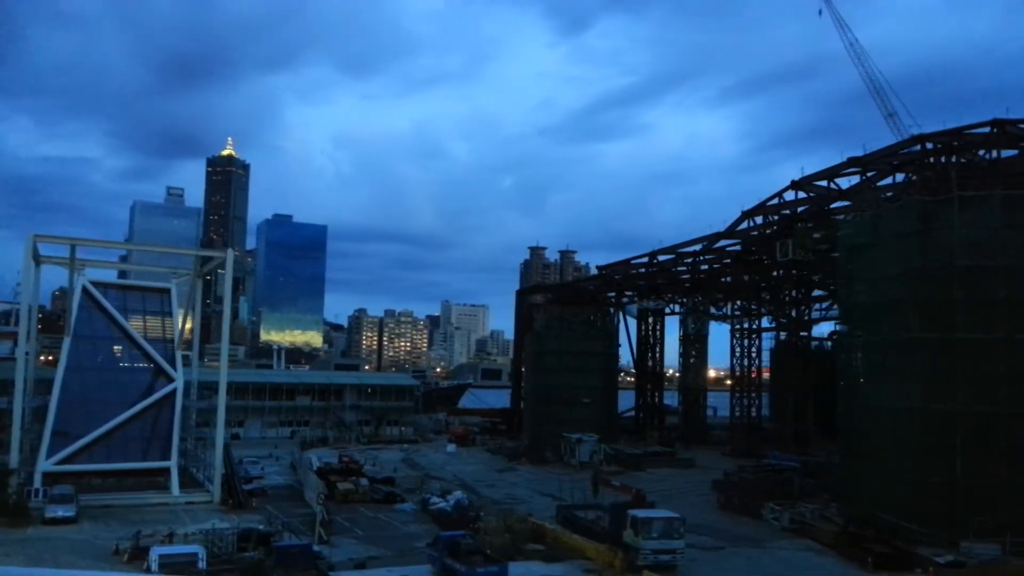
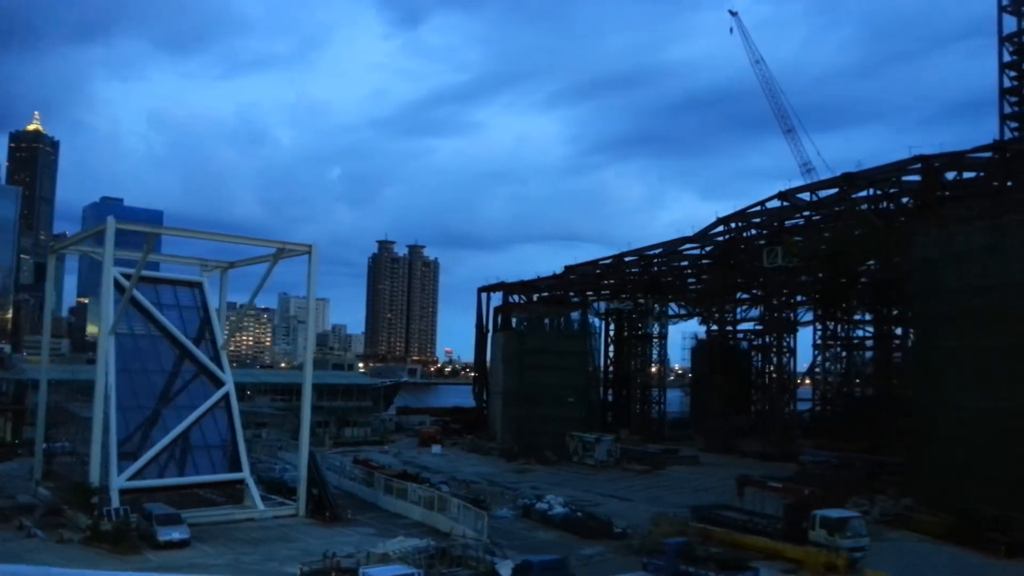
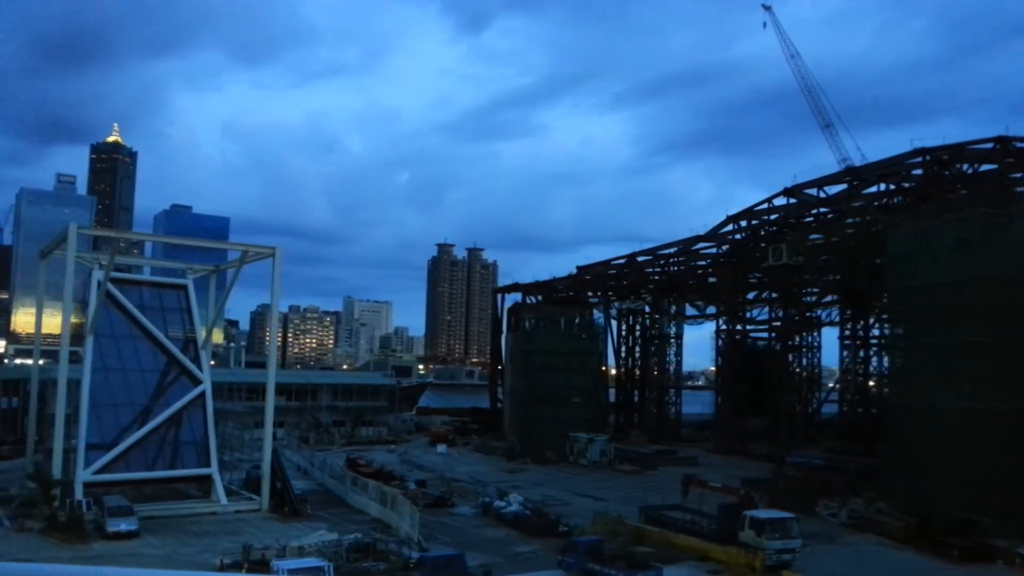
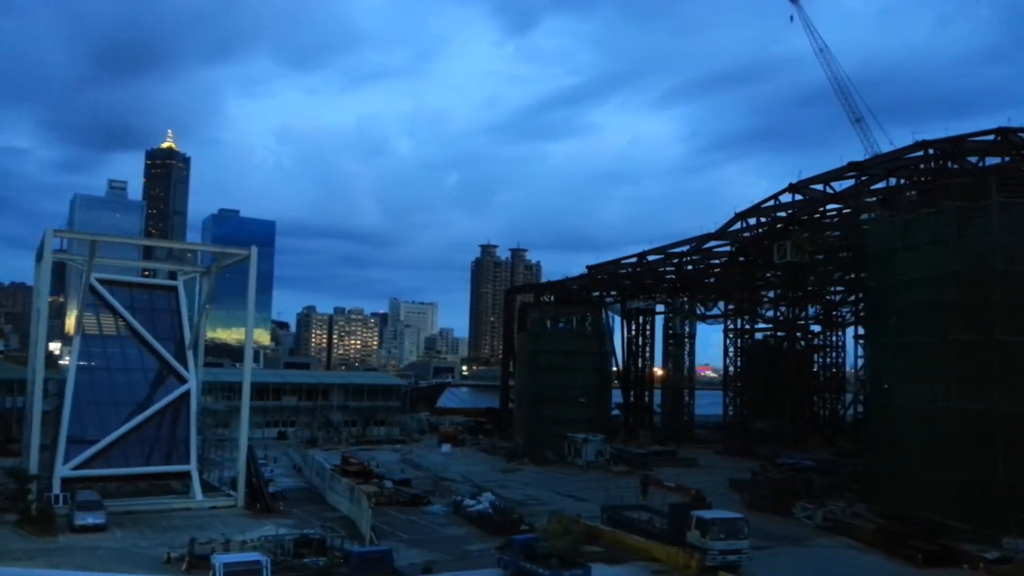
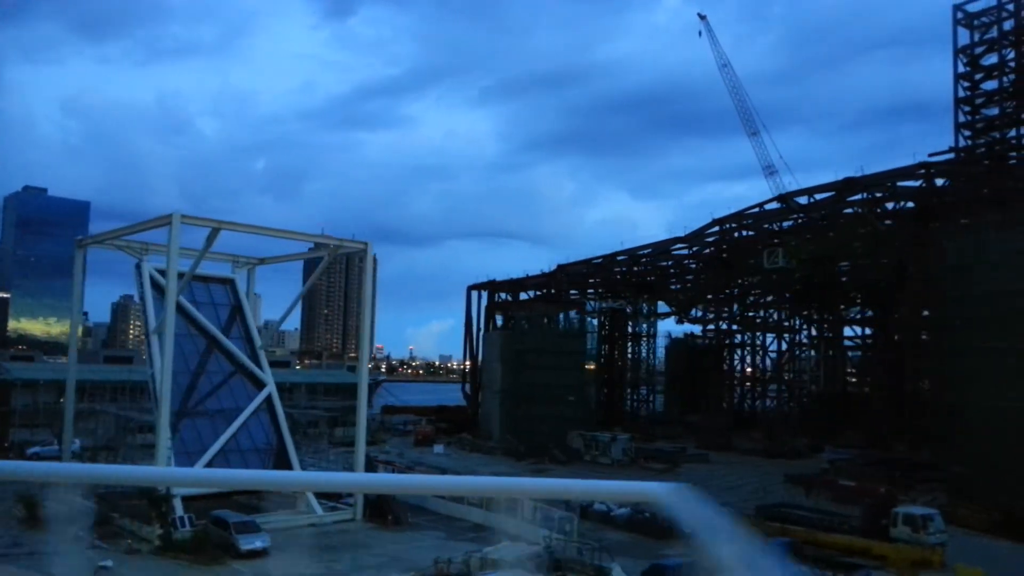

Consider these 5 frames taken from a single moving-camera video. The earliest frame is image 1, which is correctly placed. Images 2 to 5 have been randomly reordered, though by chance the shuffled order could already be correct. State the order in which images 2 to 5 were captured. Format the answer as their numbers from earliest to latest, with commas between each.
4, 3, 2, 5
